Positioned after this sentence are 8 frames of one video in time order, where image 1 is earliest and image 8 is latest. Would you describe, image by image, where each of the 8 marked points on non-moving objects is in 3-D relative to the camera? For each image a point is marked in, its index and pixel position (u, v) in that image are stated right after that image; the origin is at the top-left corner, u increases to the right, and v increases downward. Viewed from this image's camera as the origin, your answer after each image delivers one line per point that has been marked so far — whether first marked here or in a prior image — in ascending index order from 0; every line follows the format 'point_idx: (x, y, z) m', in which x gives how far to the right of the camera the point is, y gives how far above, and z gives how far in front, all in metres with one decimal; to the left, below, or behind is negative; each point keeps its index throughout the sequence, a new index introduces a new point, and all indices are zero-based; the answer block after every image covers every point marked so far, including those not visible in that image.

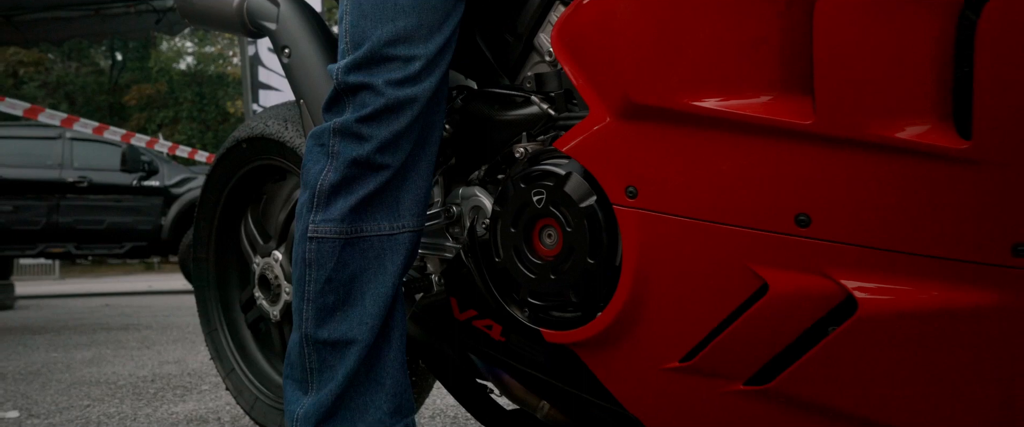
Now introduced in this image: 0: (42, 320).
0: (-4.0, -0.9, +6.5) m
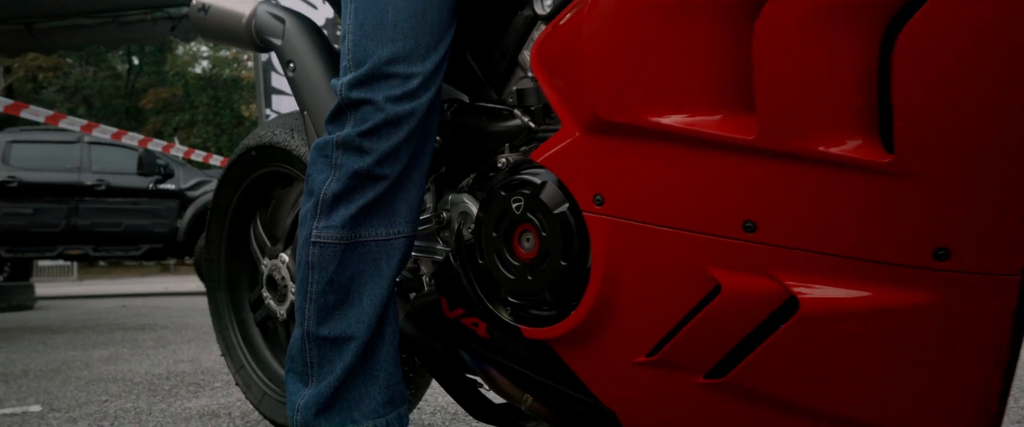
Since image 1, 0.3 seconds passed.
0: (-3.9, -0.9, +6.7) m
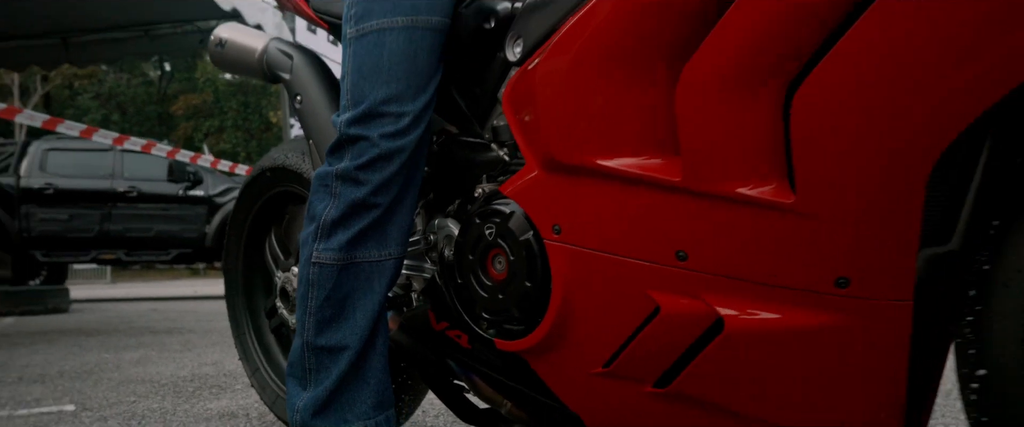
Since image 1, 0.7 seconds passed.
0: (-3.8, -1.0, +7.0) m
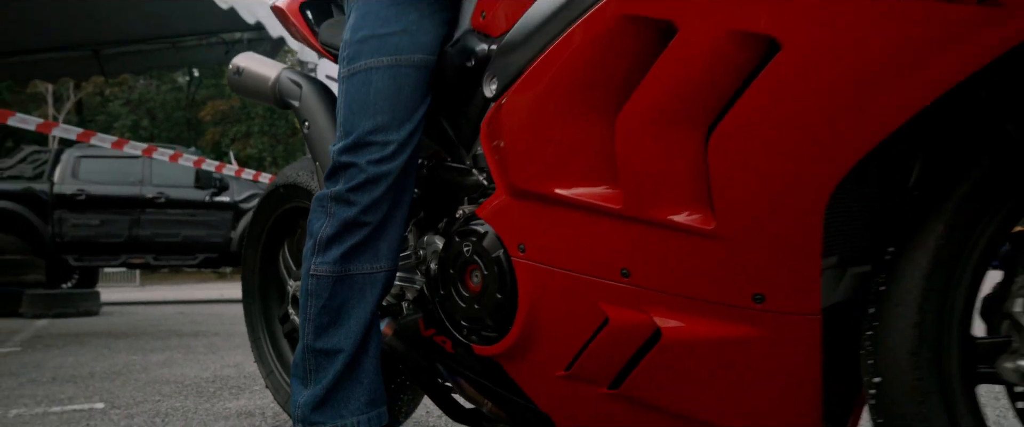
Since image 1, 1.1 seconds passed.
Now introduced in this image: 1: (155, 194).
0: (-3.6, -1.1, +7.2) m
1: (-4.5, +0.3, +9.8) m
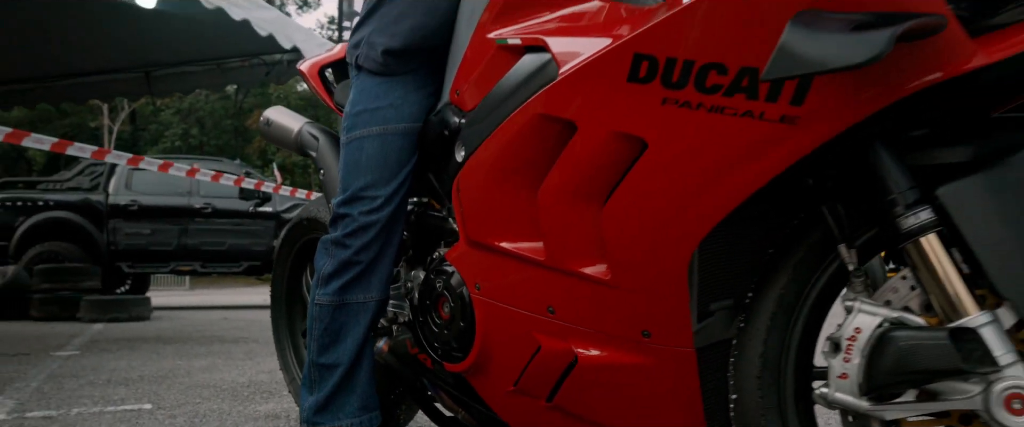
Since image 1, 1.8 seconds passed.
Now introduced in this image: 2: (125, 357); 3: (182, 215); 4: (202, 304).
0: (-3.4, -1.2, +7.8) m
1: (-4.2, +0.1, +10.4) m
2: (-2.8, -1.1, +5.6) m
3: (-4.4, 0.0, +10.3) m
4: (-4.9, -1.4, +12.3) m
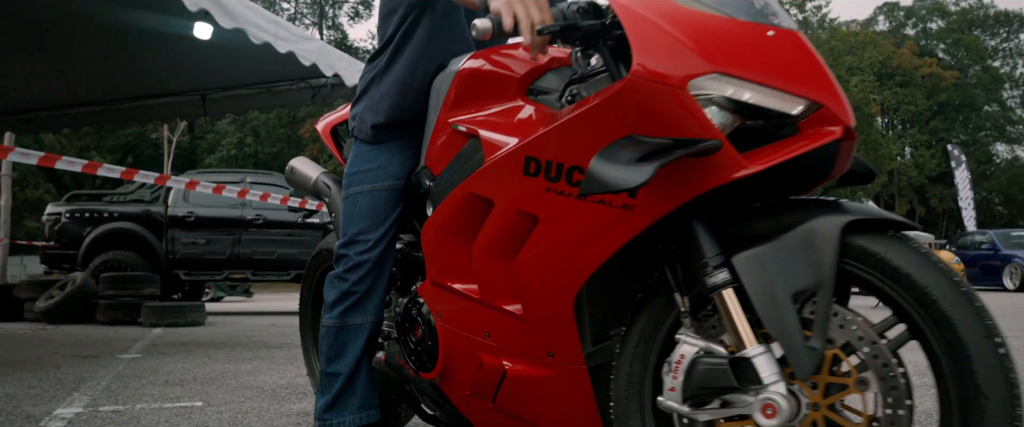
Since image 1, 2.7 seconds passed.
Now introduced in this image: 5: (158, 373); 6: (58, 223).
0: (-3.2, -1.4, +8.5) m
1: (-3.8, 0.0, +11.2) m
2: (-2.7, -1.2, +6.3) m
3: (-4.0, -0.2, +11.1) m
4: (-4.4, -1.6, +13.1) m
5: (-2.6, -1.2, +5.6) m
6: (-6.5, -0.1, +11.0) m
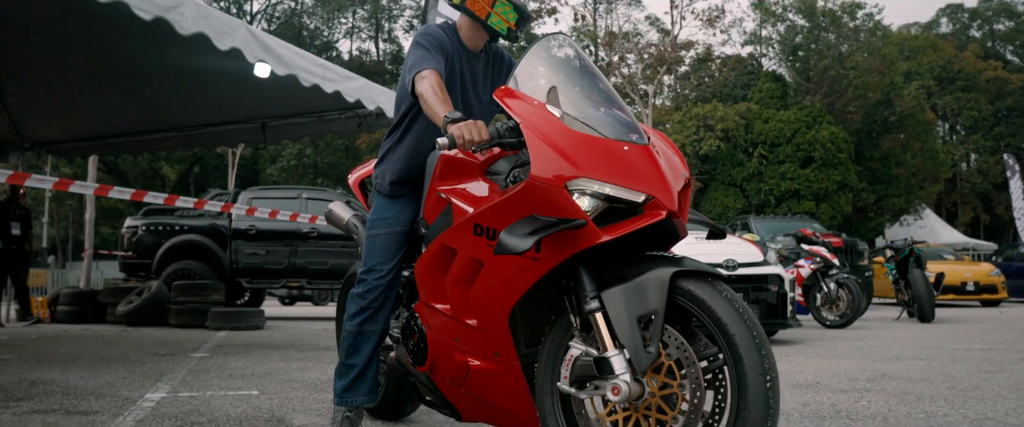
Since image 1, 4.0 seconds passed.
0: (-2.9, -1.6, +9.7) m
1: (-3.3, -0.3, +12.4) m
2: (-2.6, -1.4, +7.5) m
3: (-3.5, -0.4, +12.3) m
4: (-3.8, -1.9, +14.3) m
5: (-2.5, -1.4, +6.7) m
6: (-6.1, -0.3, +12.4) m
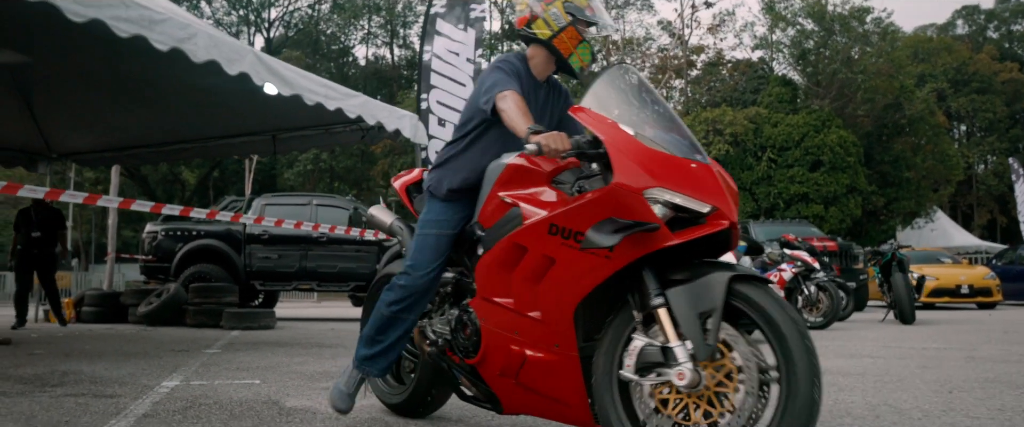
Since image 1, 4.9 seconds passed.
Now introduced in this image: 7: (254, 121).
0: (-3.1, -1.7, +10.4) m
1: (-3.4, -0.4, +13.1) m
2: (-2.8, -1.5, +8.2) m
3: (-3.6, -0.6, +13.1) m
4: (-3.9, -2.0, +15.1) m
5: (-2.7, -1.4, +7.4) m
6: (-6.1, -0.5, +13.2) m
7: (-4.0, +1.4, +11.7) m
